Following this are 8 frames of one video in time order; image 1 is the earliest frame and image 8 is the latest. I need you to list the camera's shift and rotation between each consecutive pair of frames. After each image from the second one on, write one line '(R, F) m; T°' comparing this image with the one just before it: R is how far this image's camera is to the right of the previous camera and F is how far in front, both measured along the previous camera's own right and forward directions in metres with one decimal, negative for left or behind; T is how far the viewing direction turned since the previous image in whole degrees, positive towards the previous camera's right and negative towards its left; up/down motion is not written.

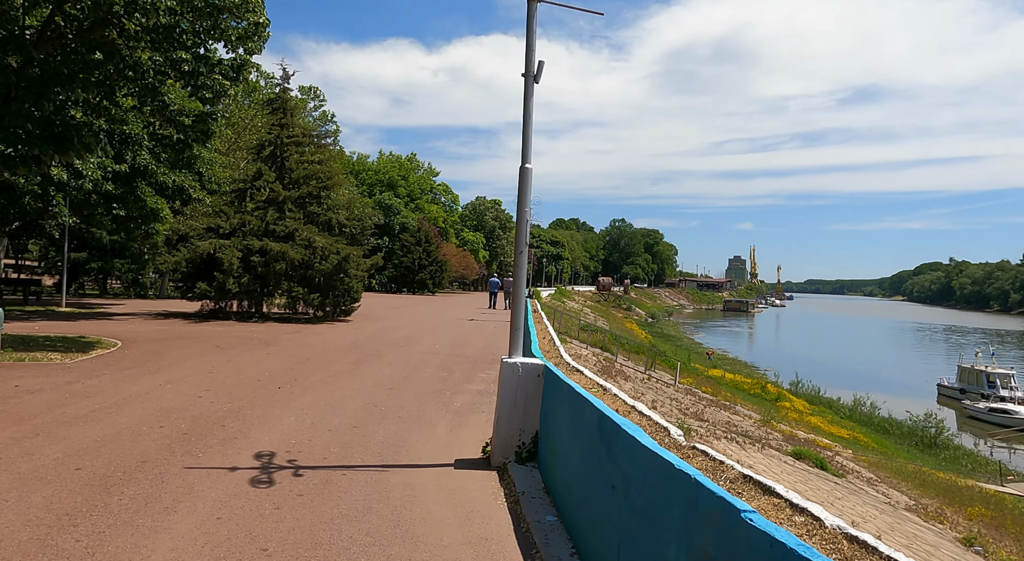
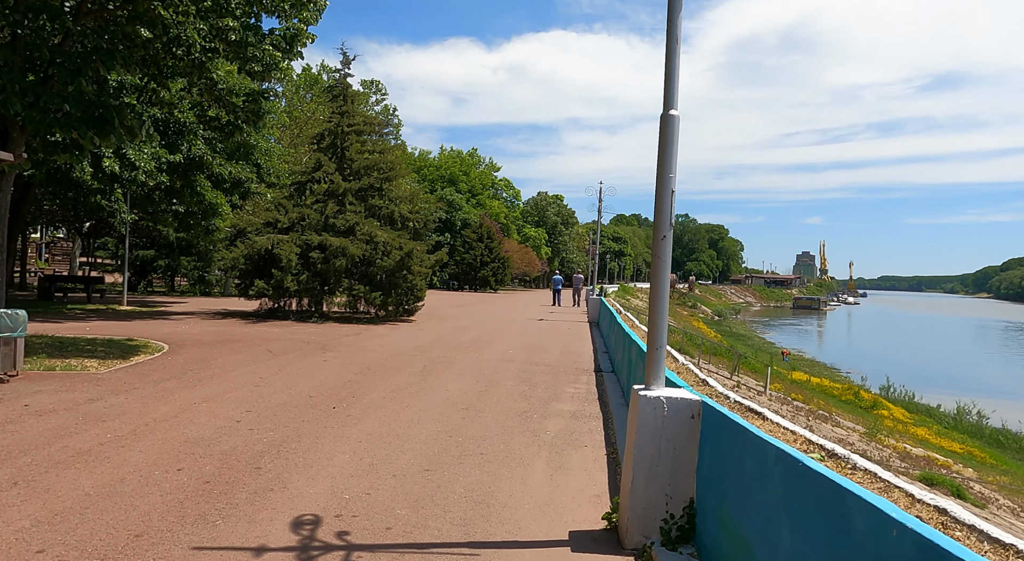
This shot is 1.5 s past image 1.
(-0.5, +1.8) m; -5°
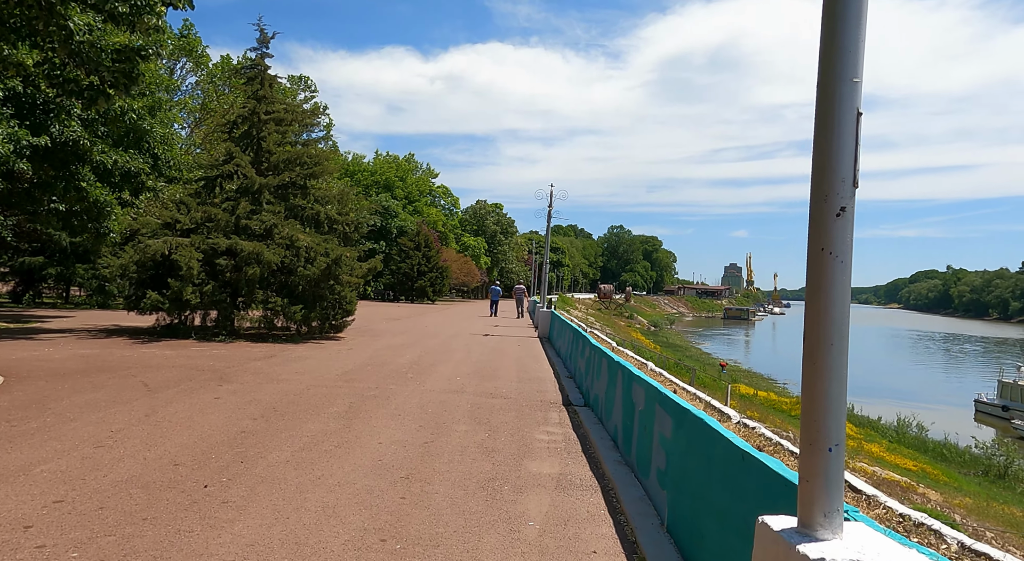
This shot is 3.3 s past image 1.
(-0.2, +2.5) m; +5°
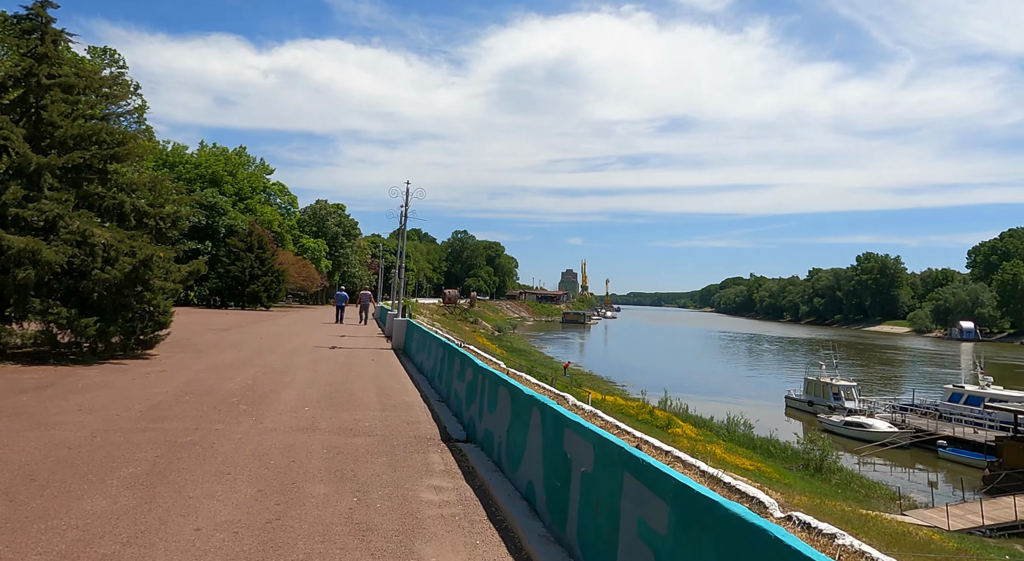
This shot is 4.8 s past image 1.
(-0.3, +2.0) m; +12°
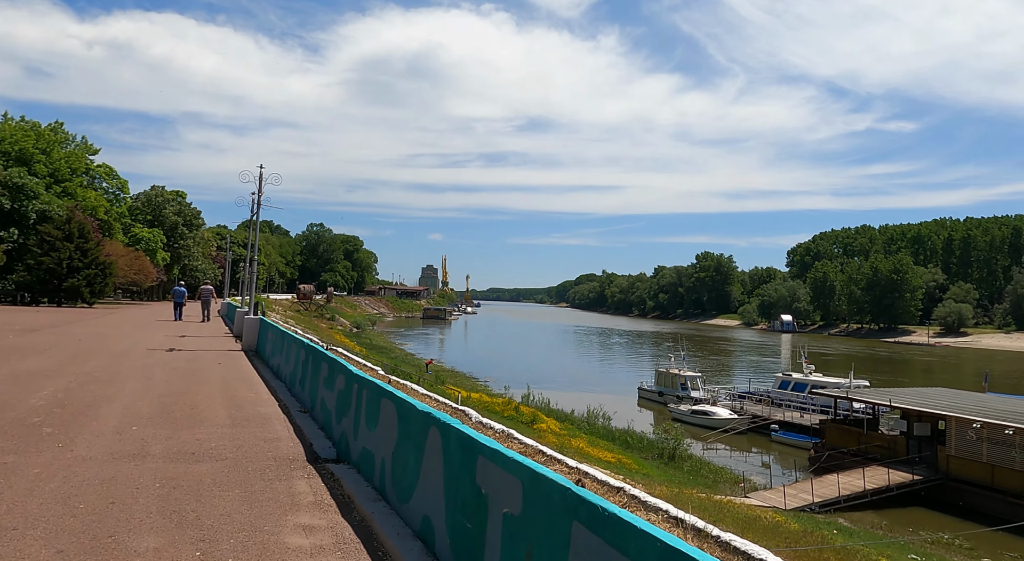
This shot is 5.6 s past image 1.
(-0.2, +1.1) m; +11°
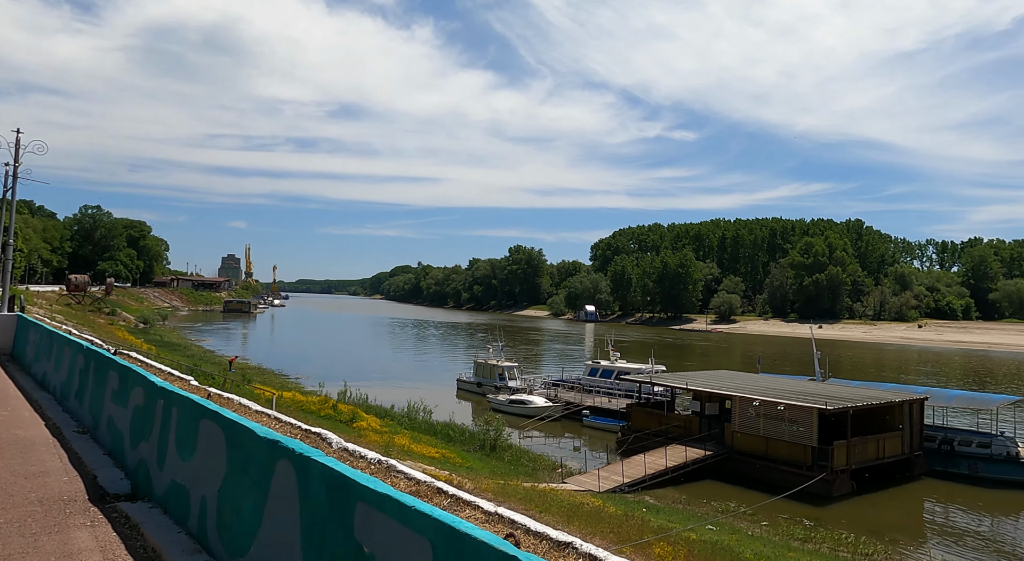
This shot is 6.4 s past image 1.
(-0.4, +1.4) m; +14°
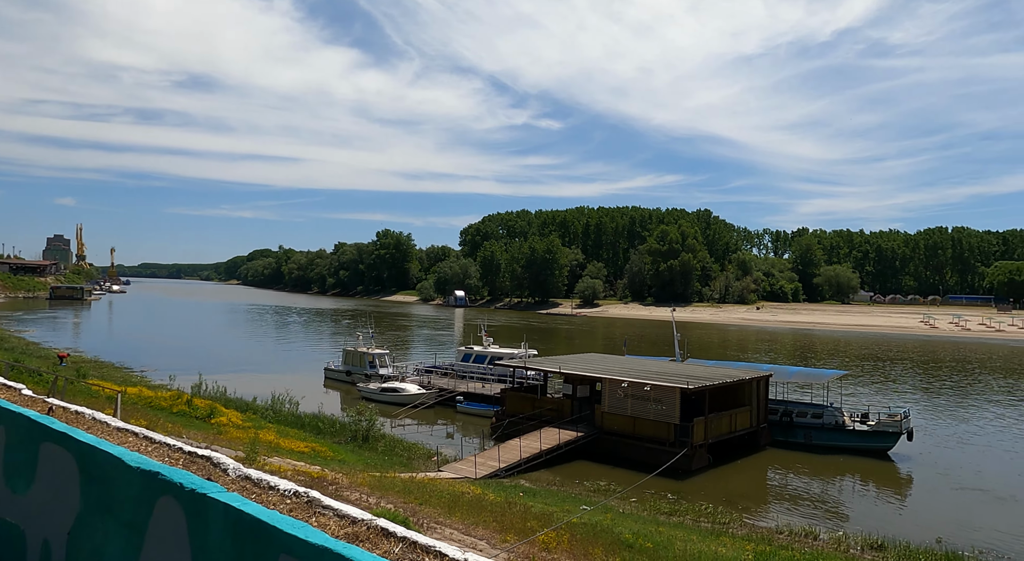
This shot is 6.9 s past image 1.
(-0.7, +1.5) m; +10°
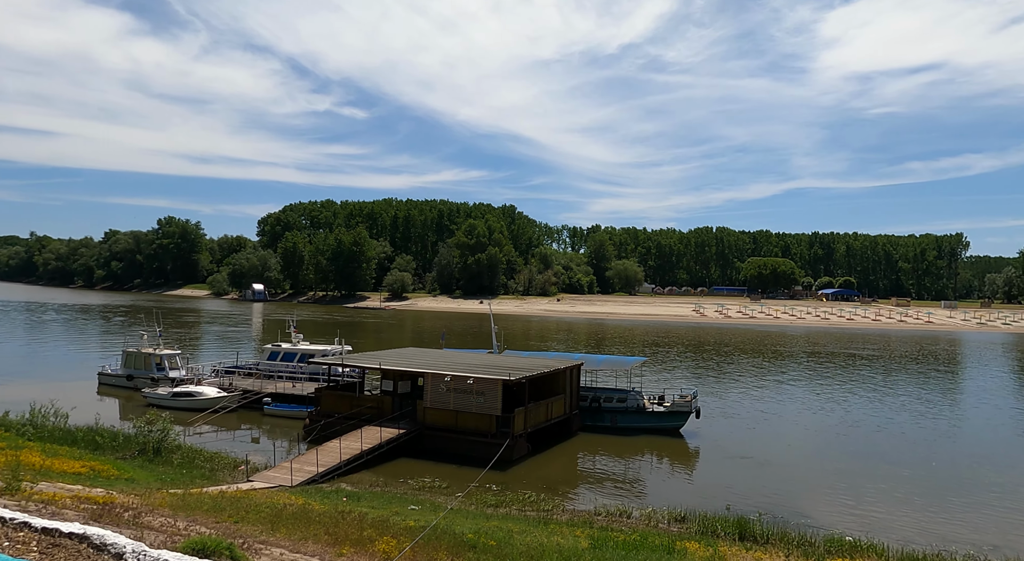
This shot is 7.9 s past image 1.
(-1.6, +3.5) m; +15°
